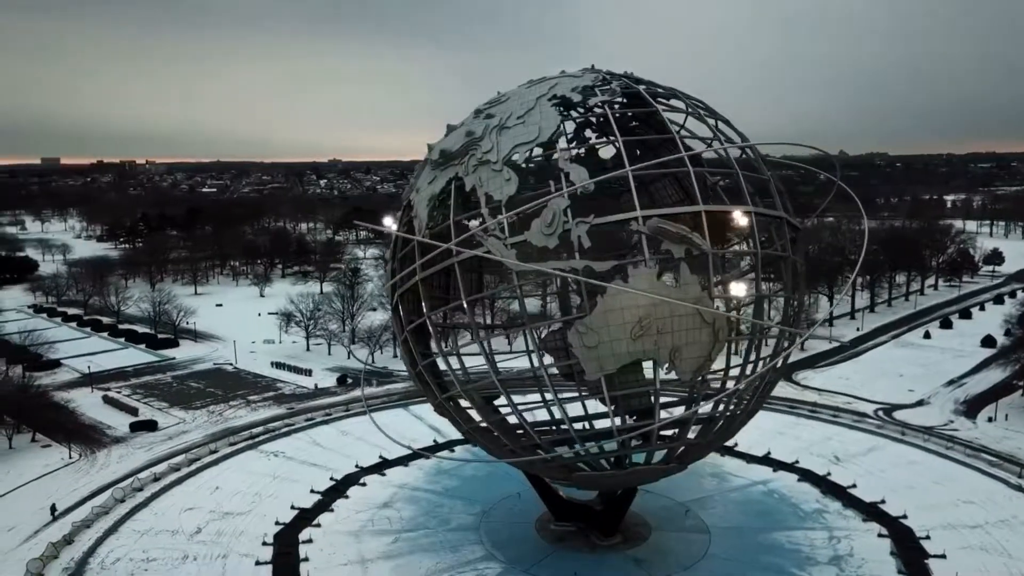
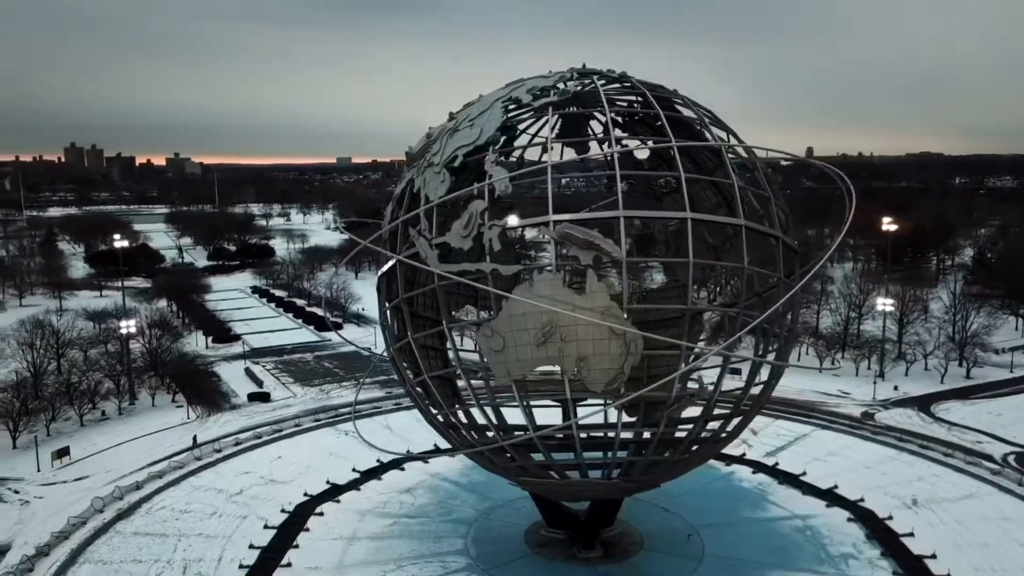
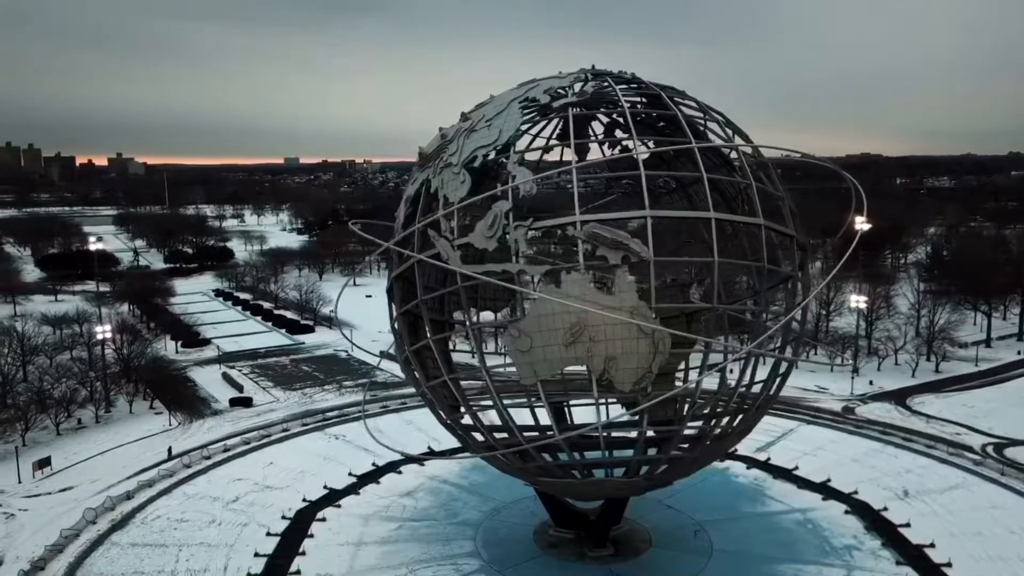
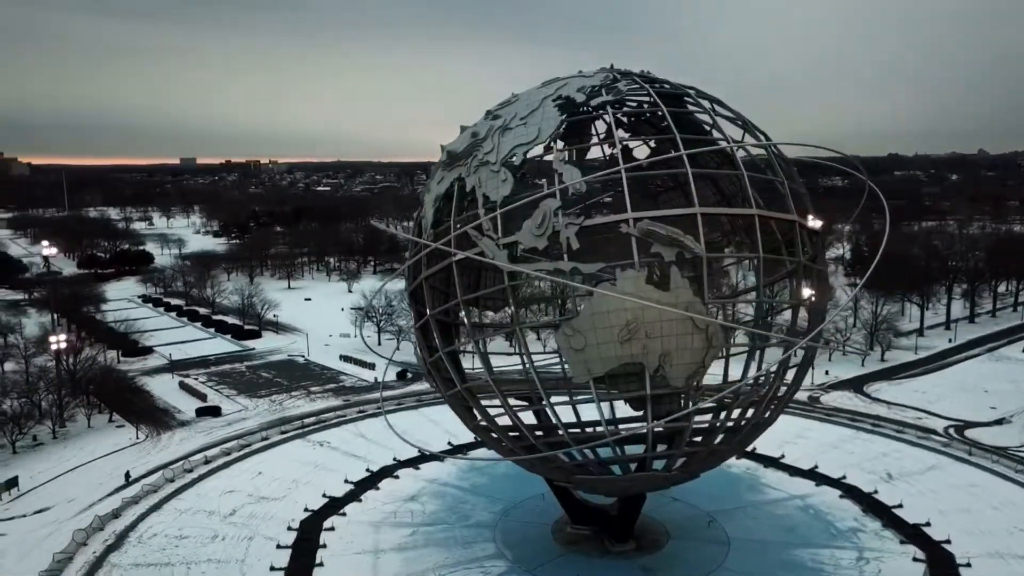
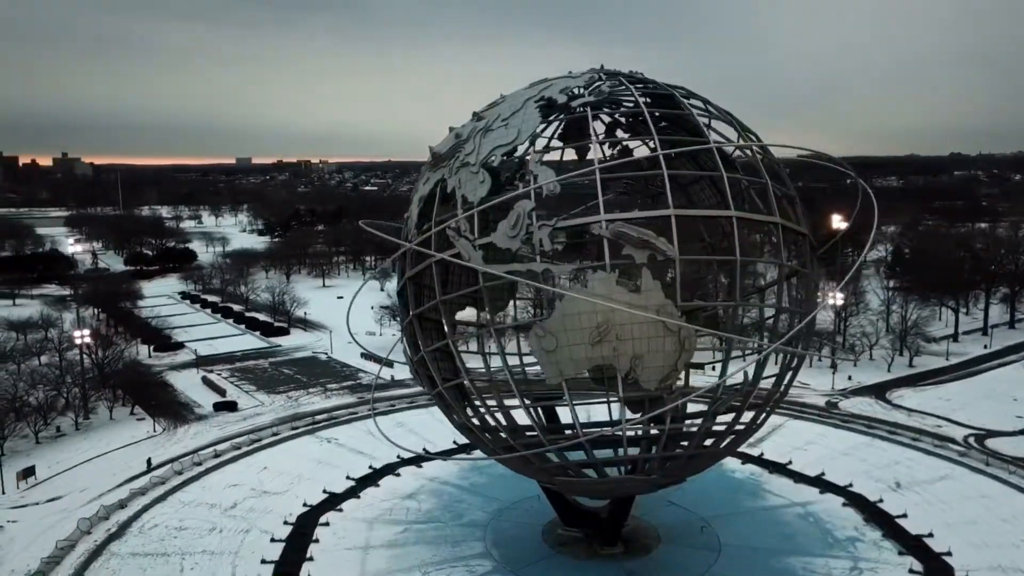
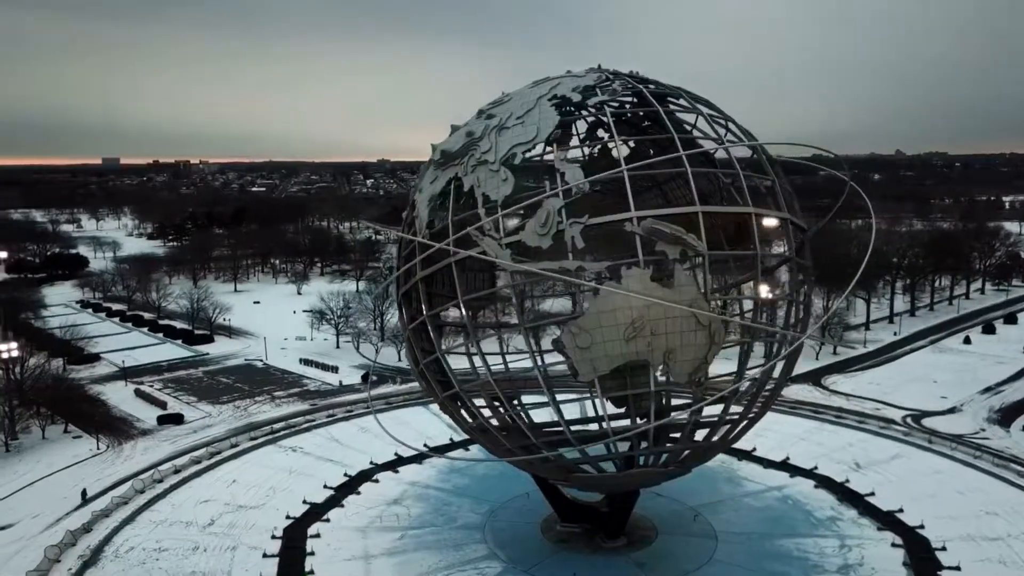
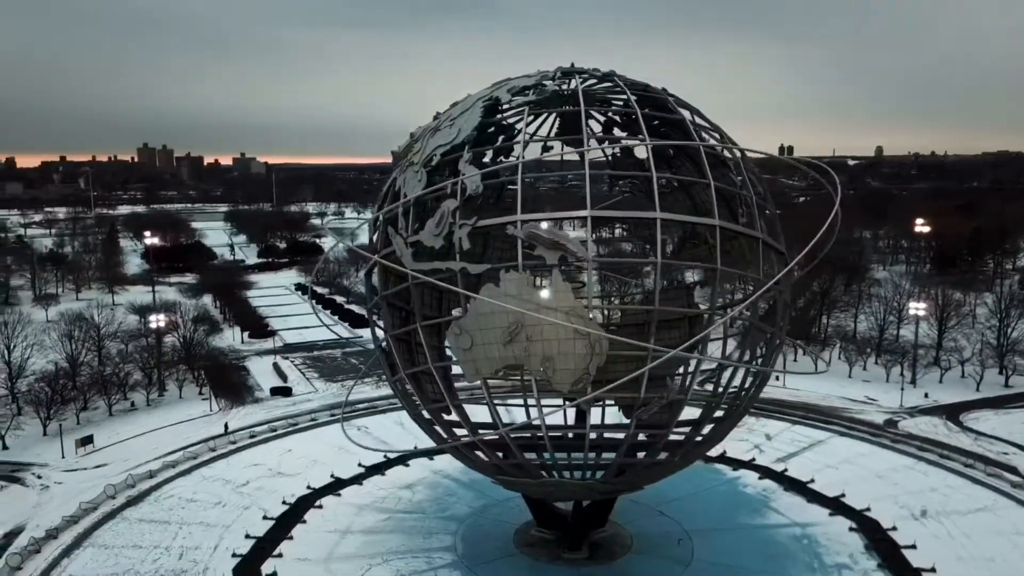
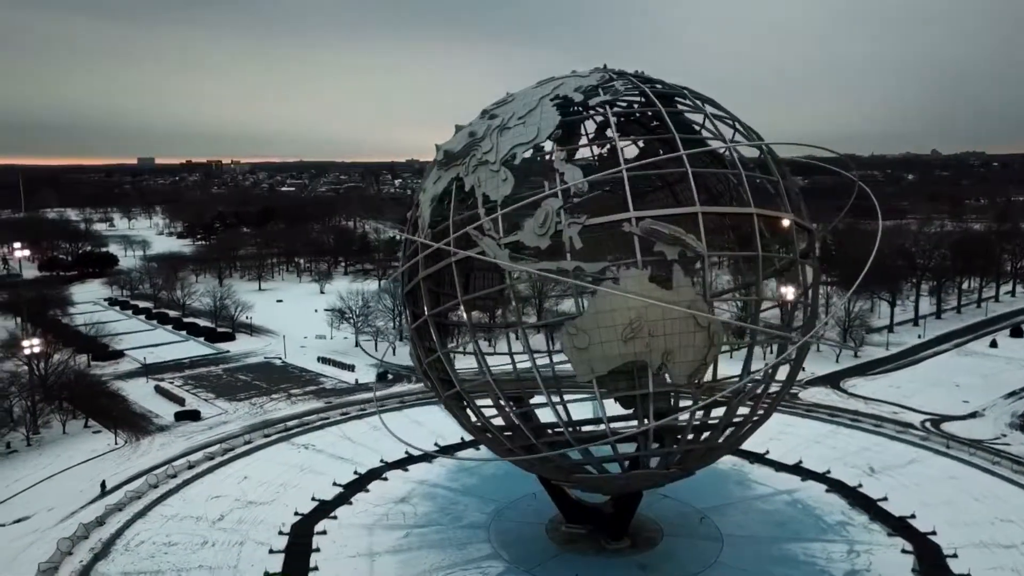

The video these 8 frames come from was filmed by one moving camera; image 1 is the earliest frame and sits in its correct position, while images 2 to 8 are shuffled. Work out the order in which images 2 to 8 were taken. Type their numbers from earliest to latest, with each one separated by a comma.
6, 8, 4, 5, 3, 2, 7
